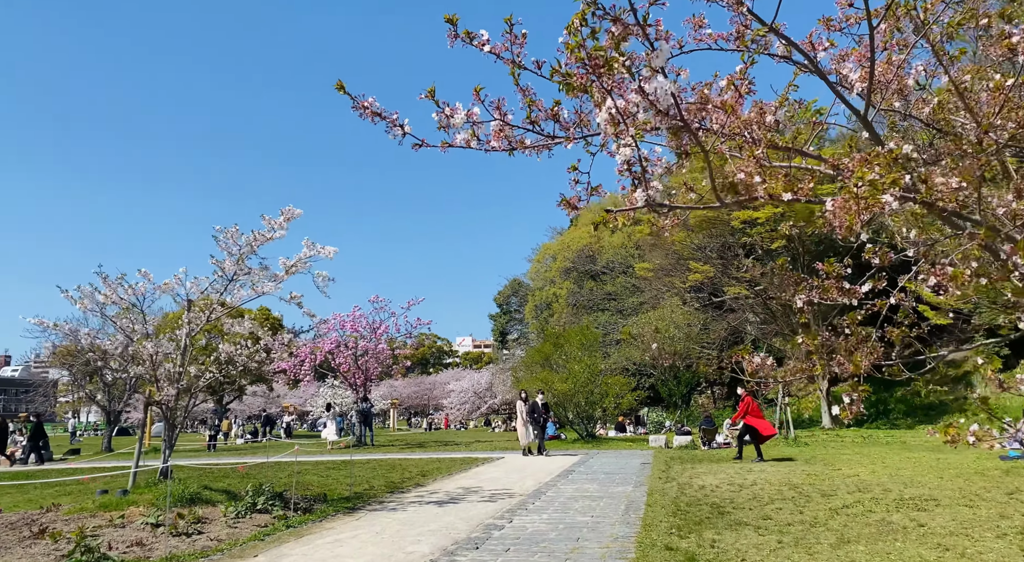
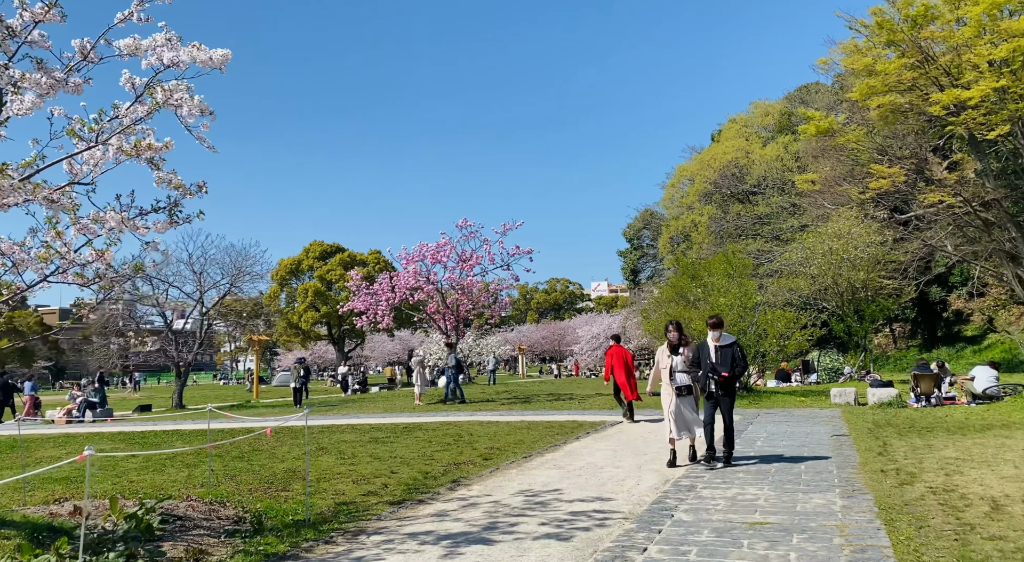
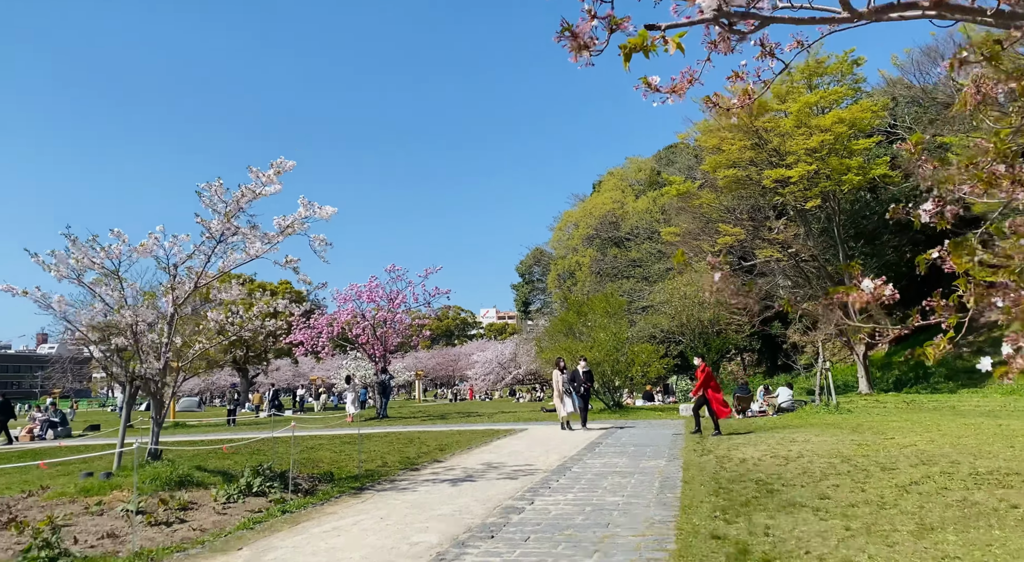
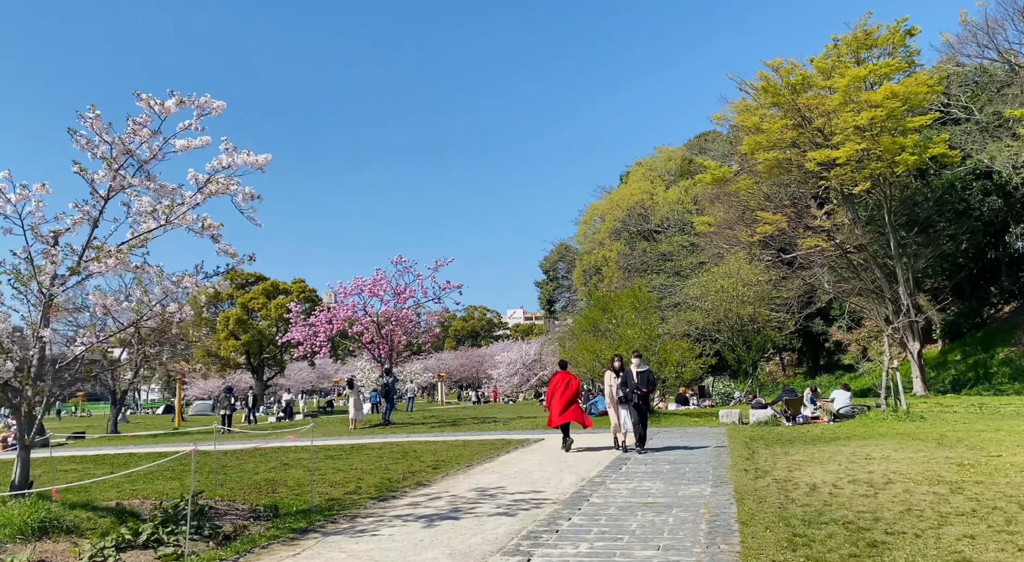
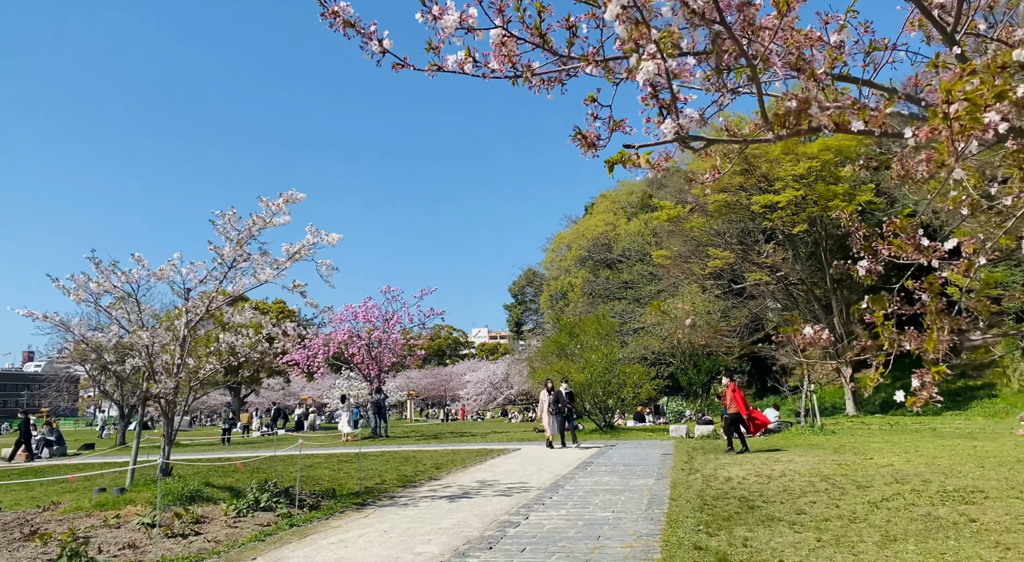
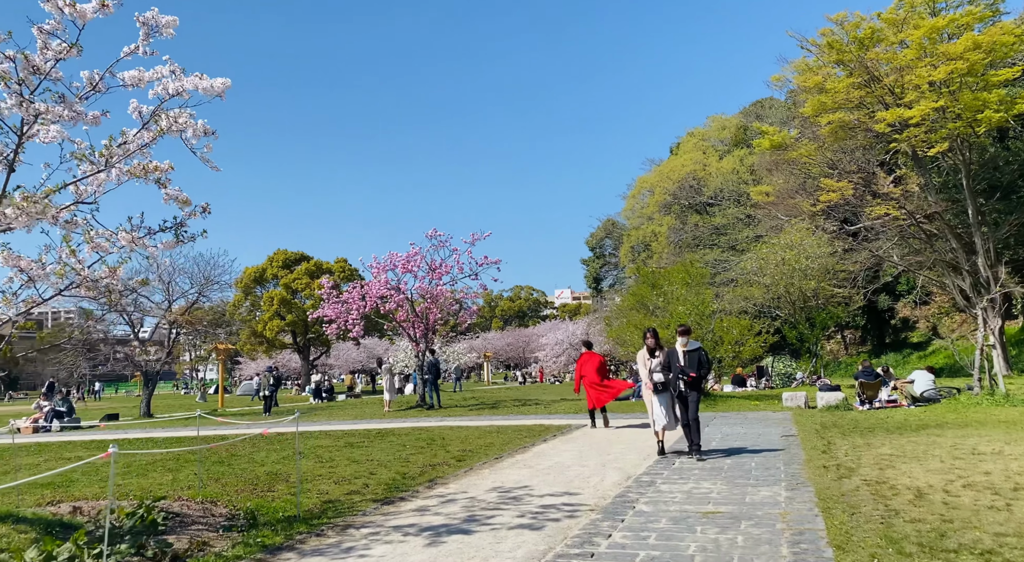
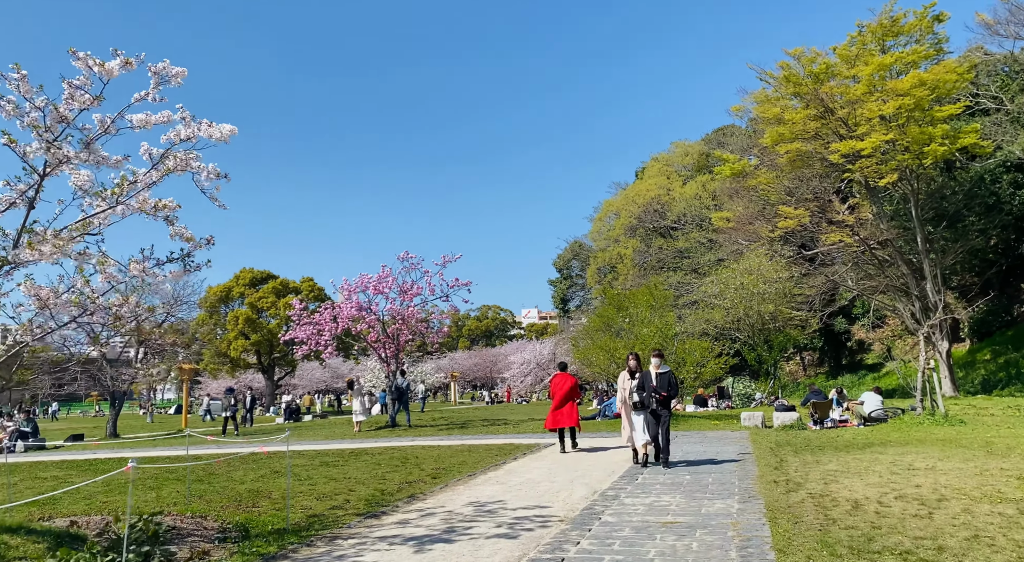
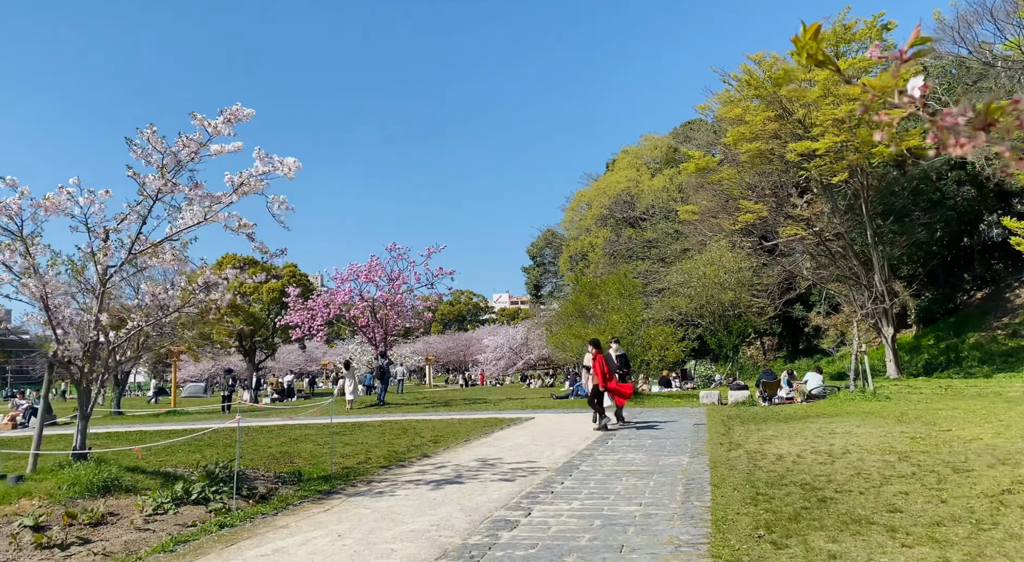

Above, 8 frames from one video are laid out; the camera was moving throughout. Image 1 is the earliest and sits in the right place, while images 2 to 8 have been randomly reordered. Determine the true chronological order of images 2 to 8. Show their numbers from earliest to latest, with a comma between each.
5, 3, 8, 4, 7, 6, 2
